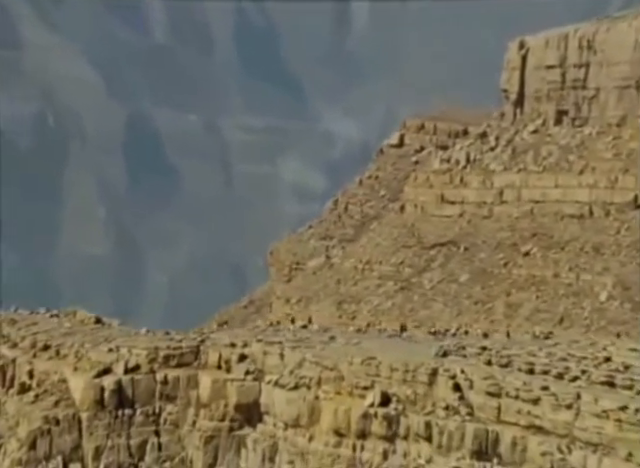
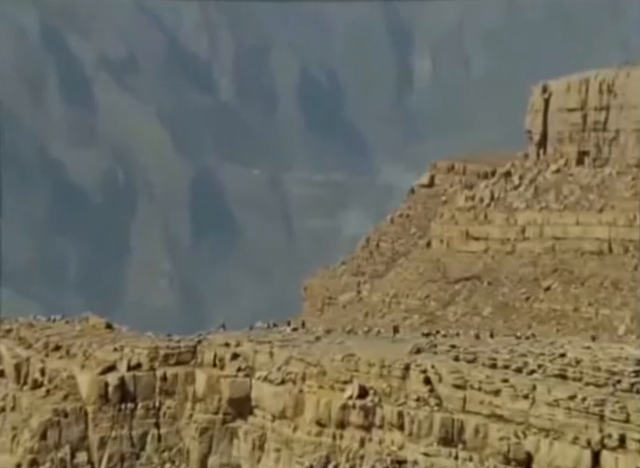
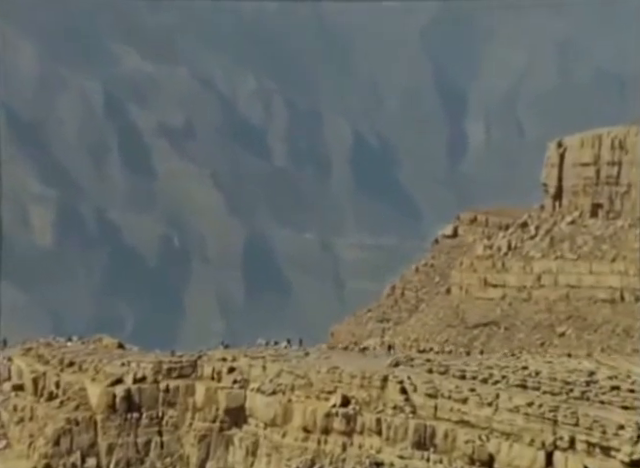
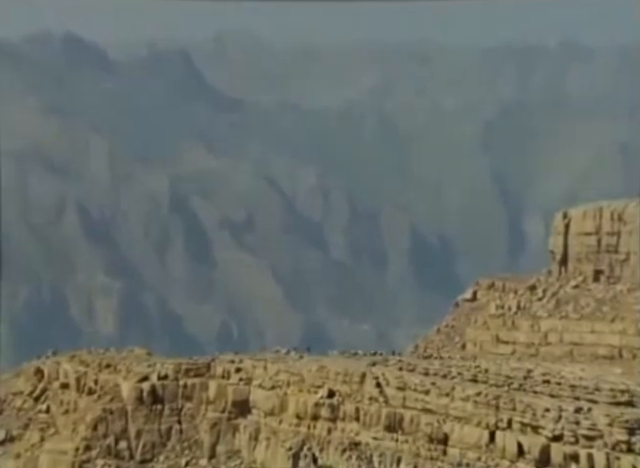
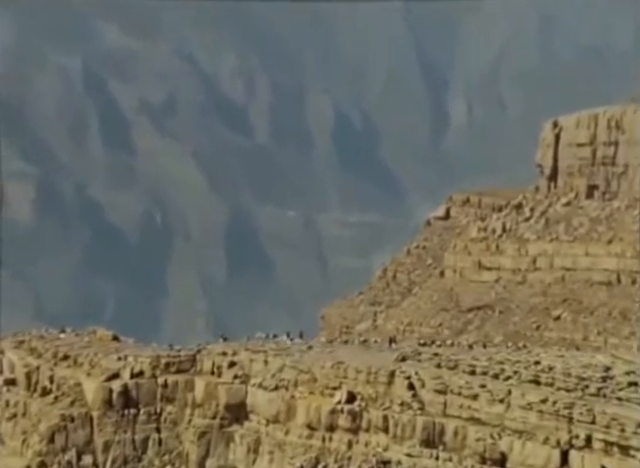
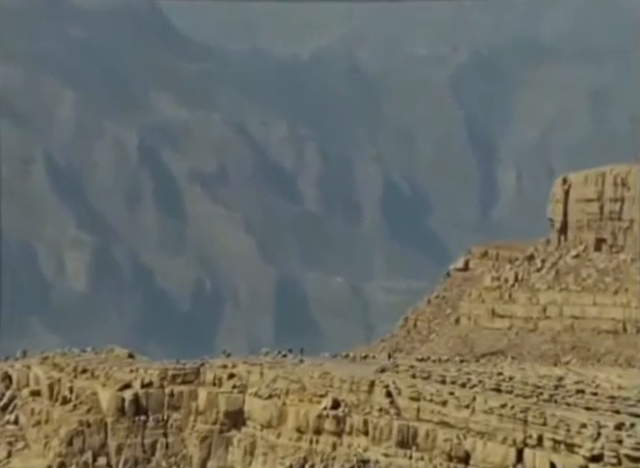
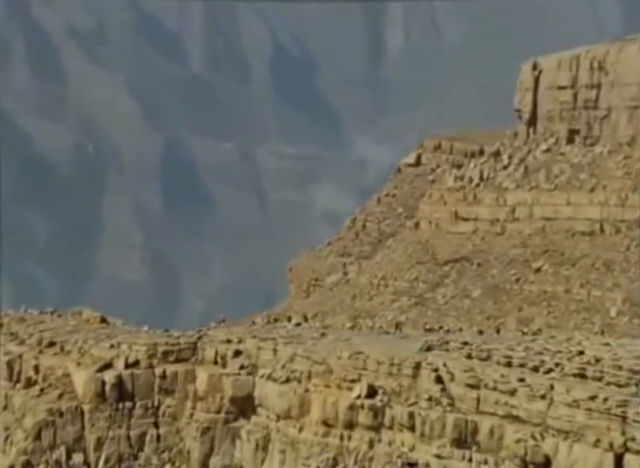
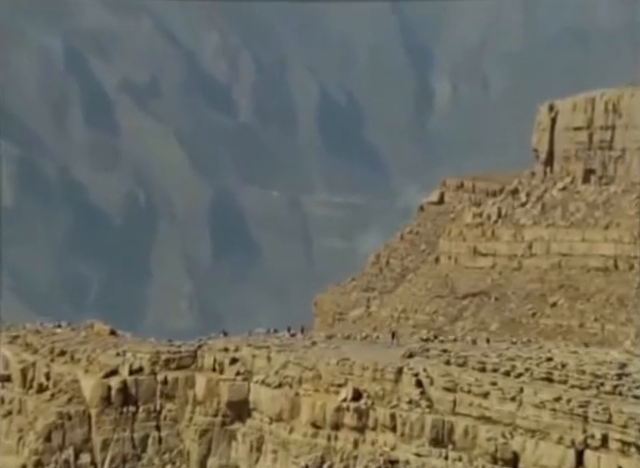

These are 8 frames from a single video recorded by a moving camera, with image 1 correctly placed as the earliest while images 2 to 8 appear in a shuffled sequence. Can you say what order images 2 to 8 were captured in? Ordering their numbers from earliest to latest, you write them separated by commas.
7, 2, 8, 5, 3, 6, 4
